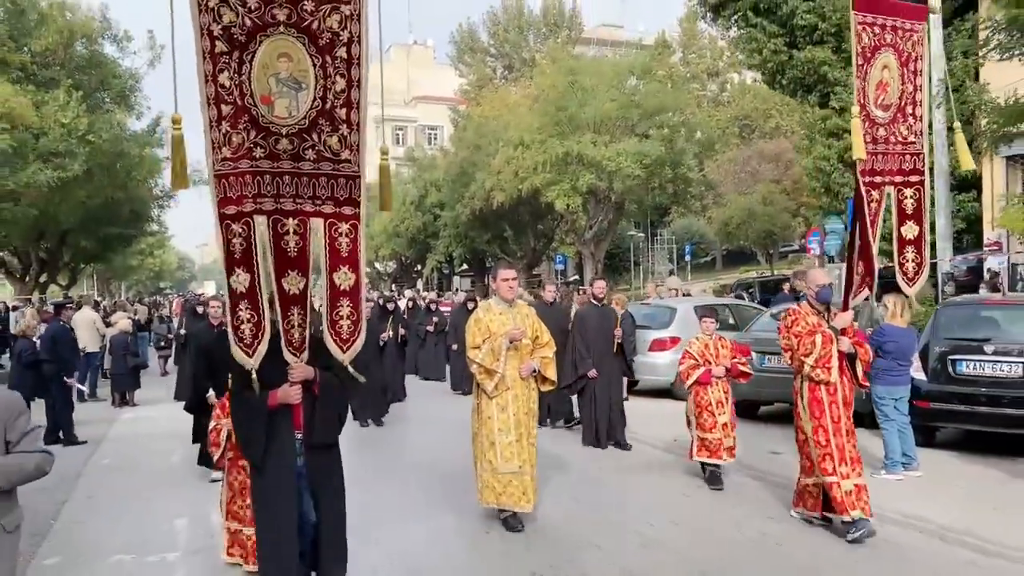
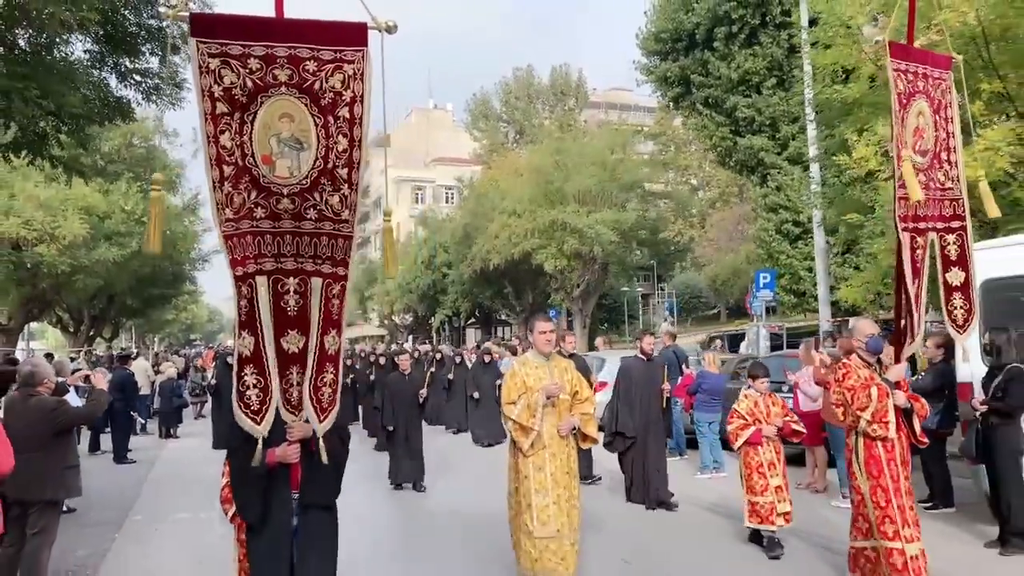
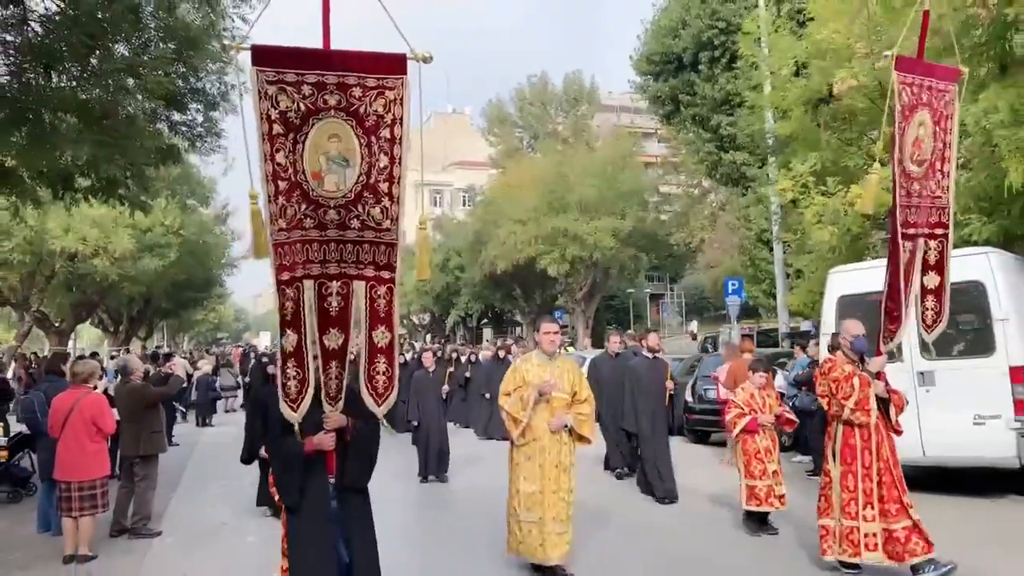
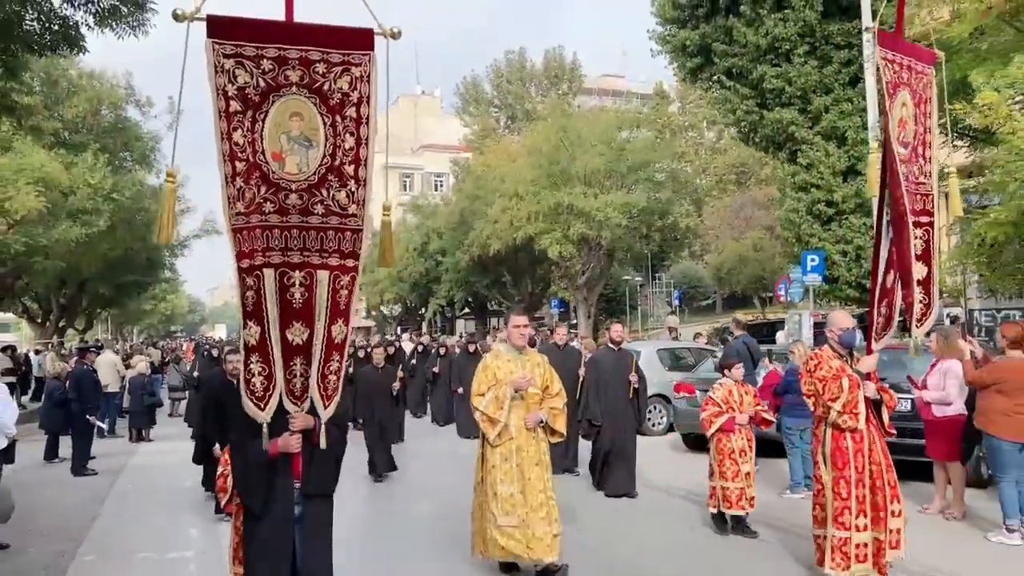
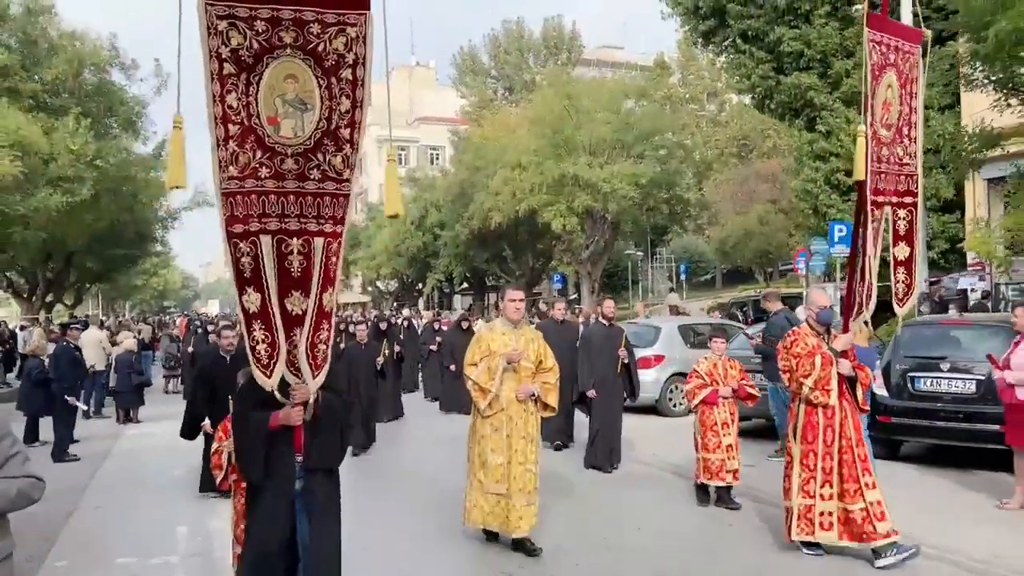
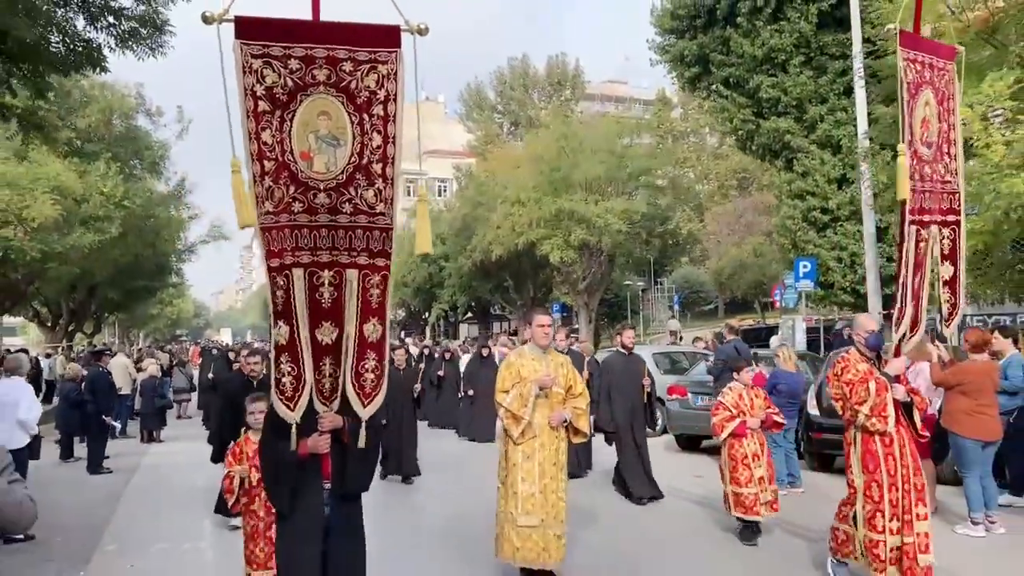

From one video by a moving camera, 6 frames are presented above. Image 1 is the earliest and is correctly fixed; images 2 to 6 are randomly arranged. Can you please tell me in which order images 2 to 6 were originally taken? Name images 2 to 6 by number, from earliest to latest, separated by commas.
5, 4, 6, 2, 3
